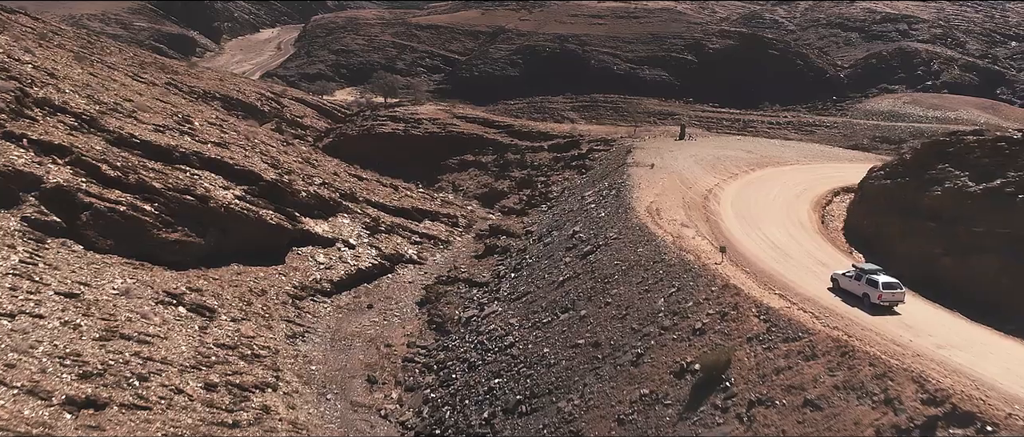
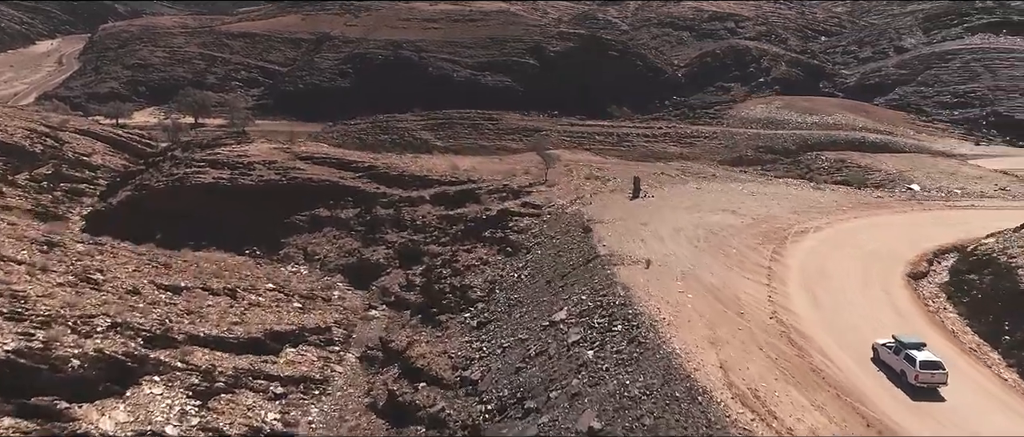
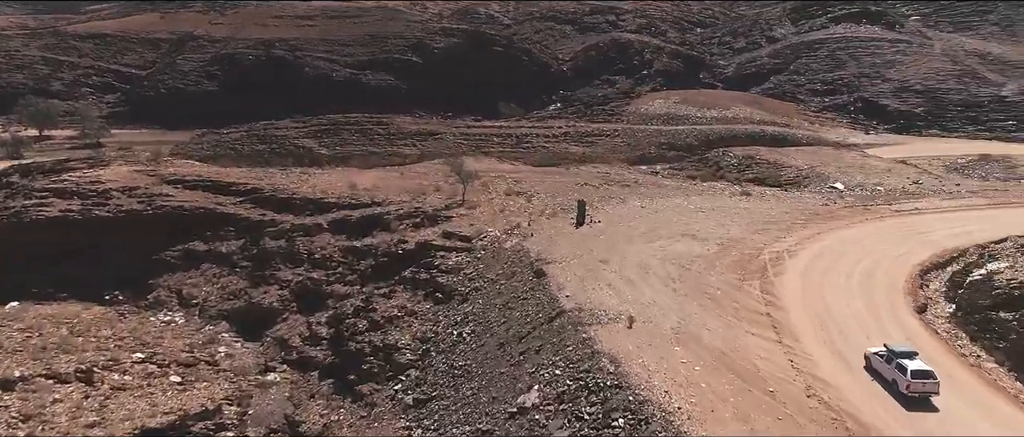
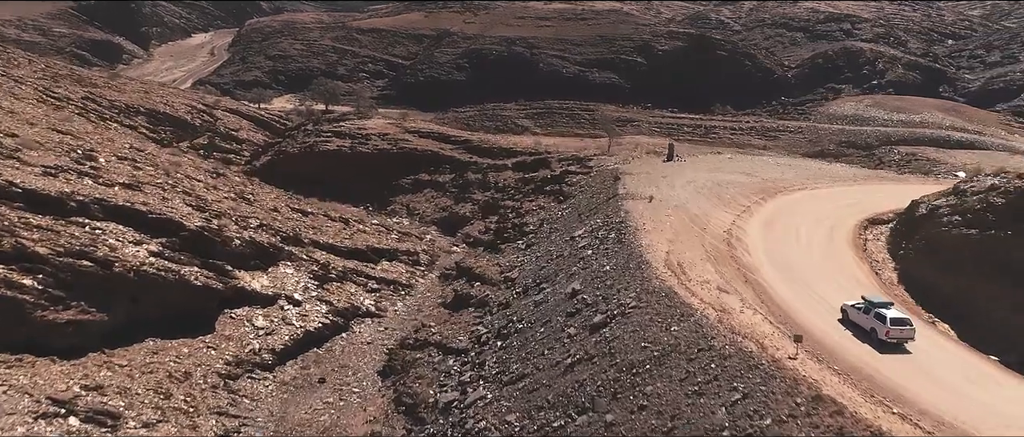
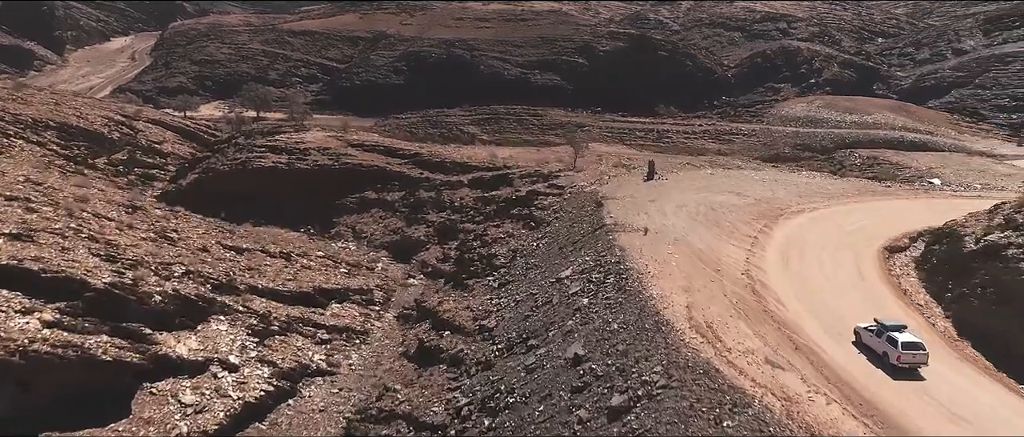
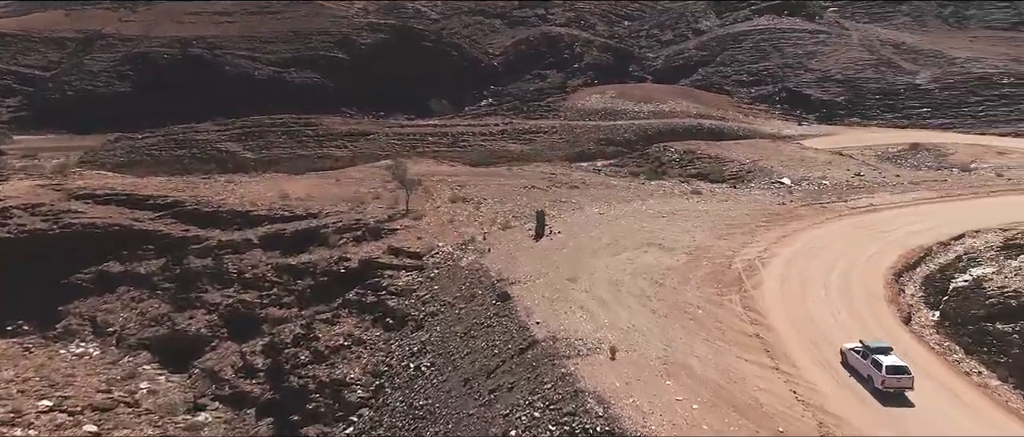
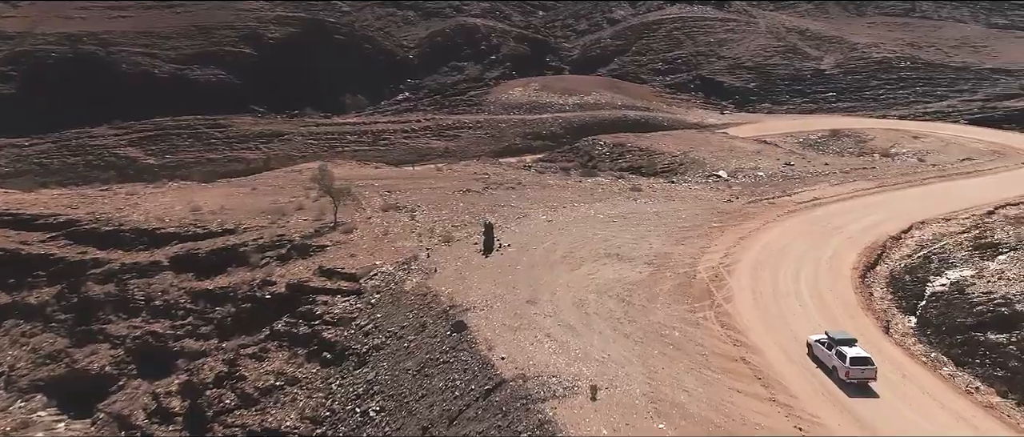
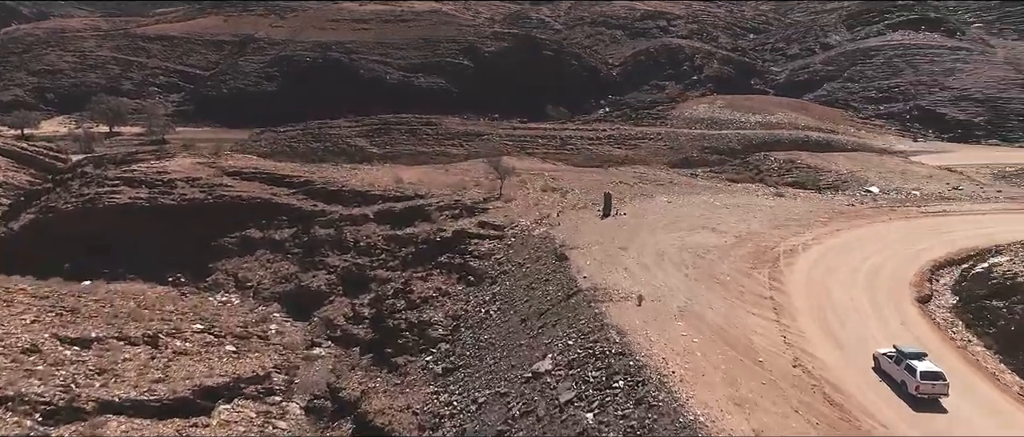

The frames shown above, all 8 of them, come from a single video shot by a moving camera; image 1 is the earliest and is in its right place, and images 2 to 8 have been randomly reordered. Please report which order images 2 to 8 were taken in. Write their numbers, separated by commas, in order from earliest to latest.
4, 5, 2, 8, 3, 6, 7
